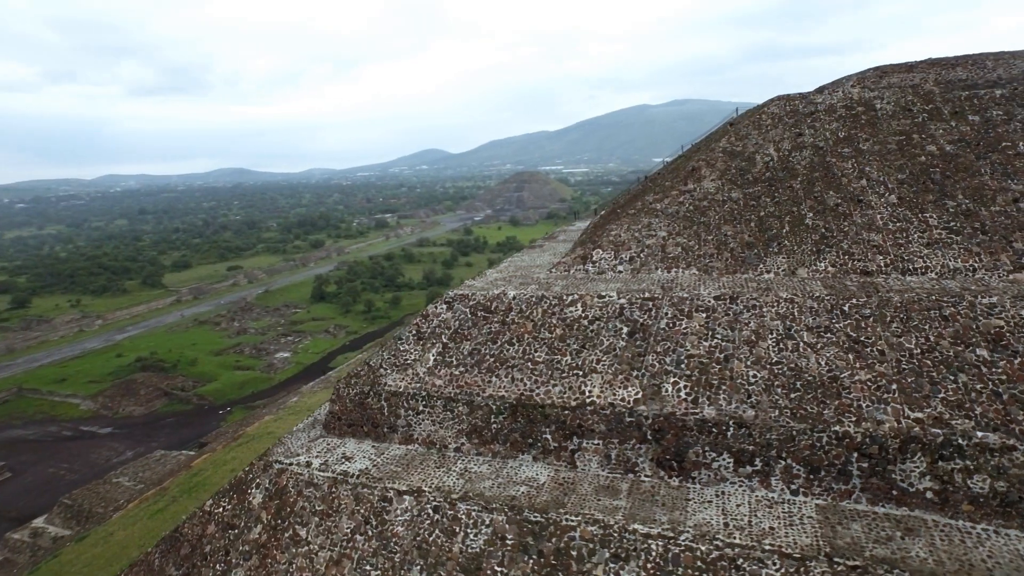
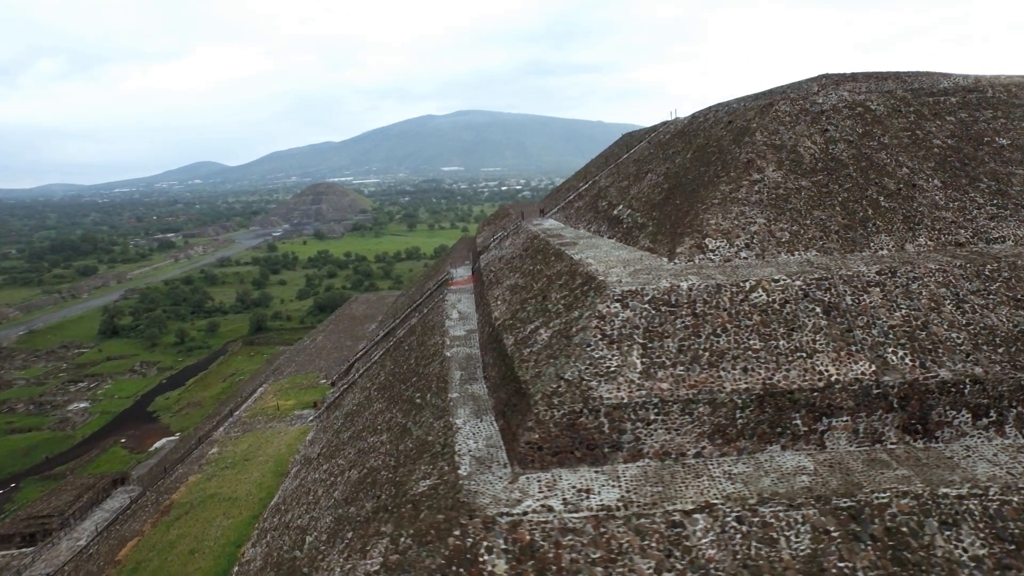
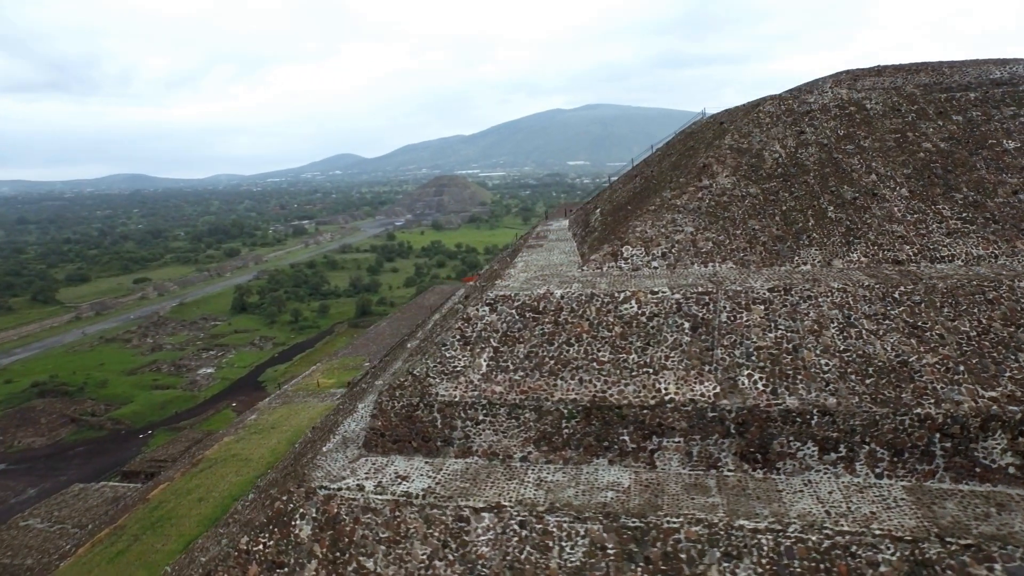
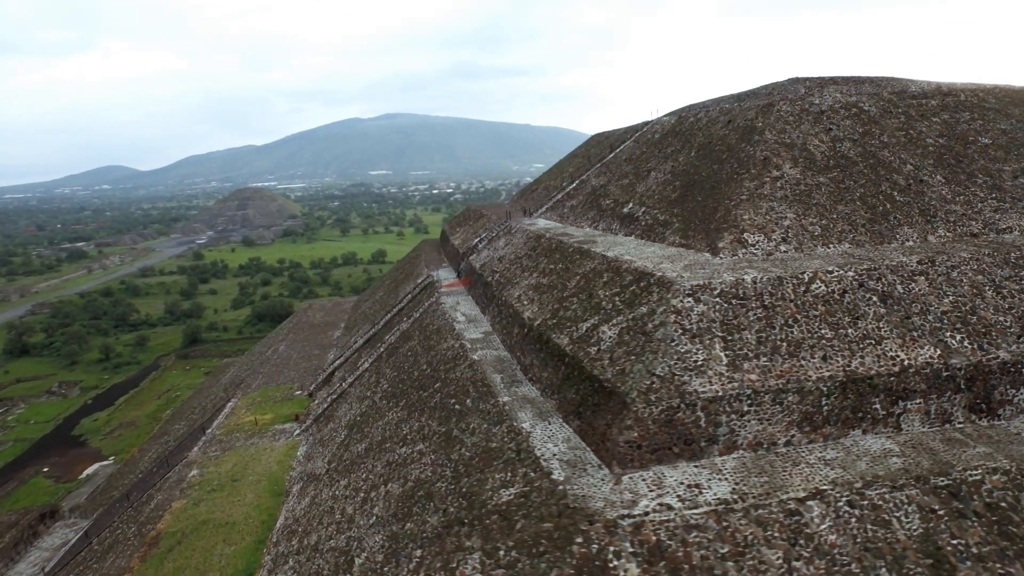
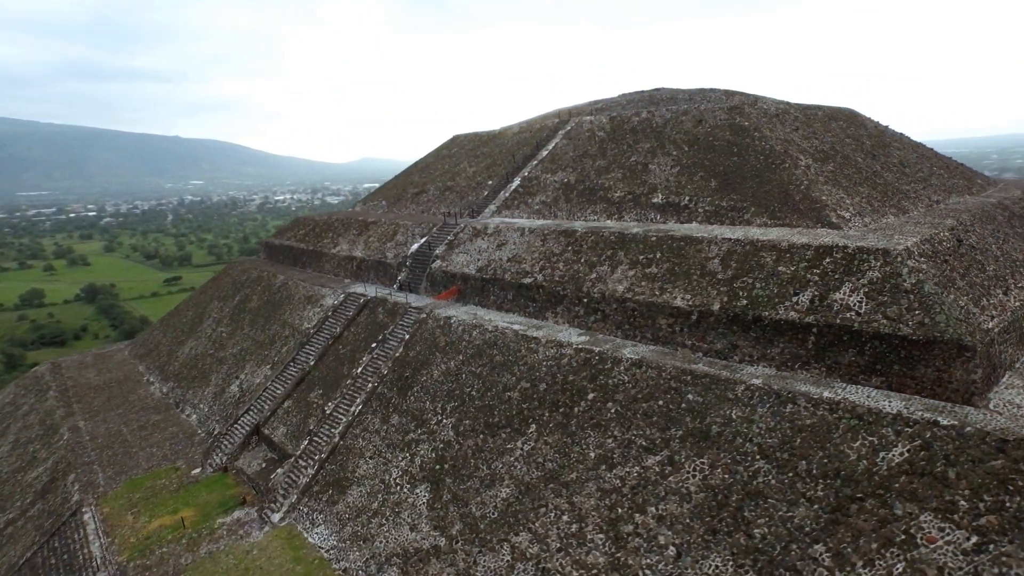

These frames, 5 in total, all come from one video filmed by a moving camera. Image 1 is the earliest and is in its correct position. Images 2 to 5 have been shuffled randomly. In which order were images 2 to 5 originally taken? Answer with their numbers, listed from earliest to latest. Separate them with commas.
3, 2, 4, 5
